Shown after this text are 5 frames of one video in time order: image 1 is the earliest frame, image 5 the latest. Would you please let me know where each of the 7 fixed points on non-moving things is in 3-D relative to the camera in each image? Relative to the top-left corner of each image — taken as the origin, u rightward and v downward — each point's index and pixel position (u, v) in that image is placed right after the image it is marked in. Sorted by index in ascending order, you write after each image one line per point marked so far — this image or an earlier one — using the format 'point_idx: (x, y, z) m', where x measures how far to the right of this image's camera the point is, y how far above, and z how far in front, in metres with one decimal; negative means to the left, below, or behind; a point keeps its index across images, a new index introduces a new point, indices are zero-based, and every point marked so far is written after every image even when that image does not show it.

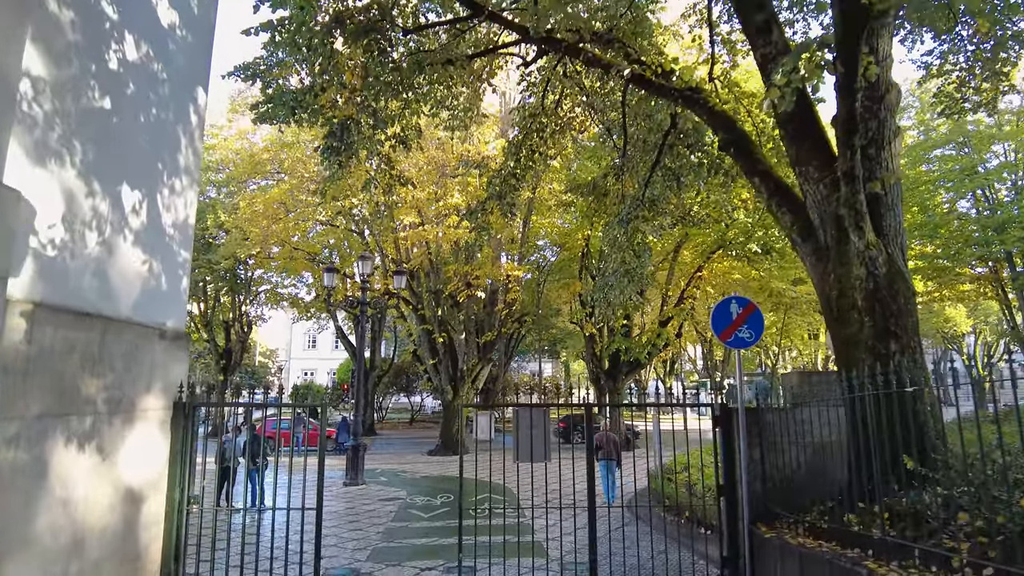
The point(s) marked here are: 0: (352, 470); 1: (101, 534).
0: (-3.2, -3.6, +12.9) m
1: (-2.7, -1.6, +4.3) m
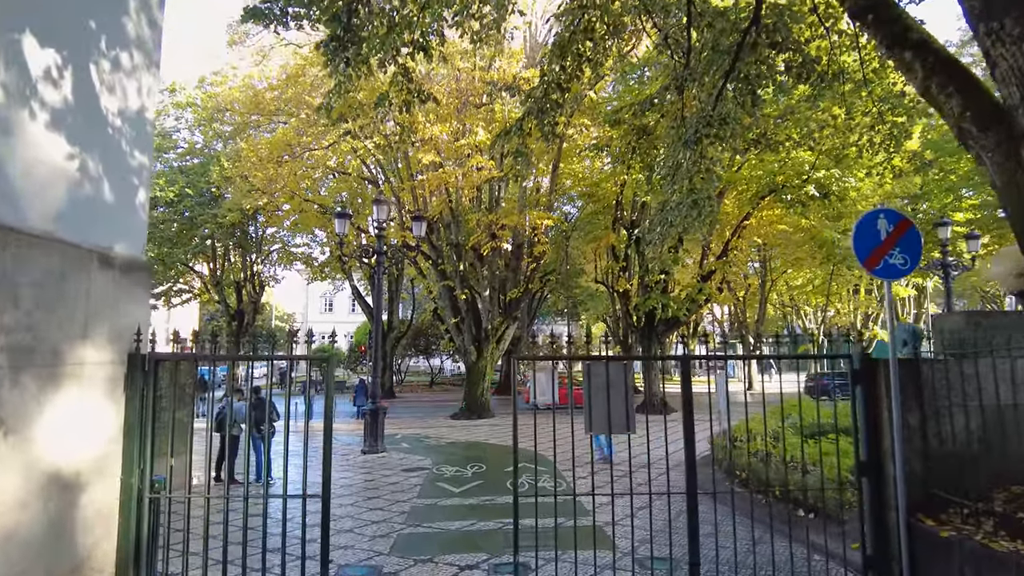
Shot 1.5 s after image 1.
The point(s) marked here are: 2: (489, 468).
0: (-2.5, -2.6, +11.7) m
1: (-2.3, -1.1, +3.0) m
2: (-0.3, -2.7, +9.7) m
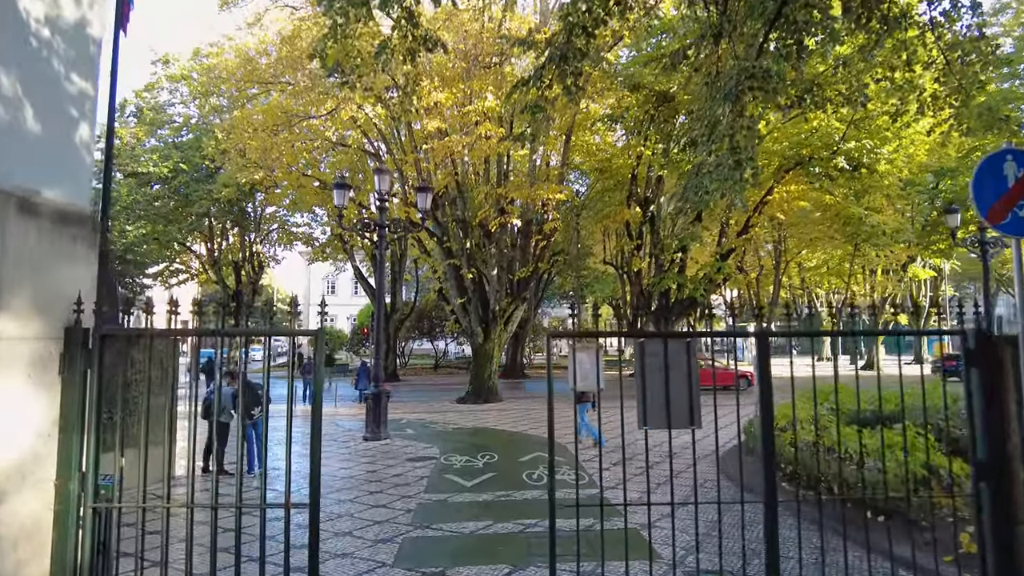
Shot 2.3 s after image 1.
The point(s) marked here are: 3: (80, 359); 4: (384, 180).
0: (-2.3, -2.2, +11.0) m
1: (-2.1, -1.0, +2.2) m
2: (-0.1, -2.3, +9.0) m
3: (-2.1, -0.3, +3.1) m
4: (-2.2, +1.9, +11.5) m
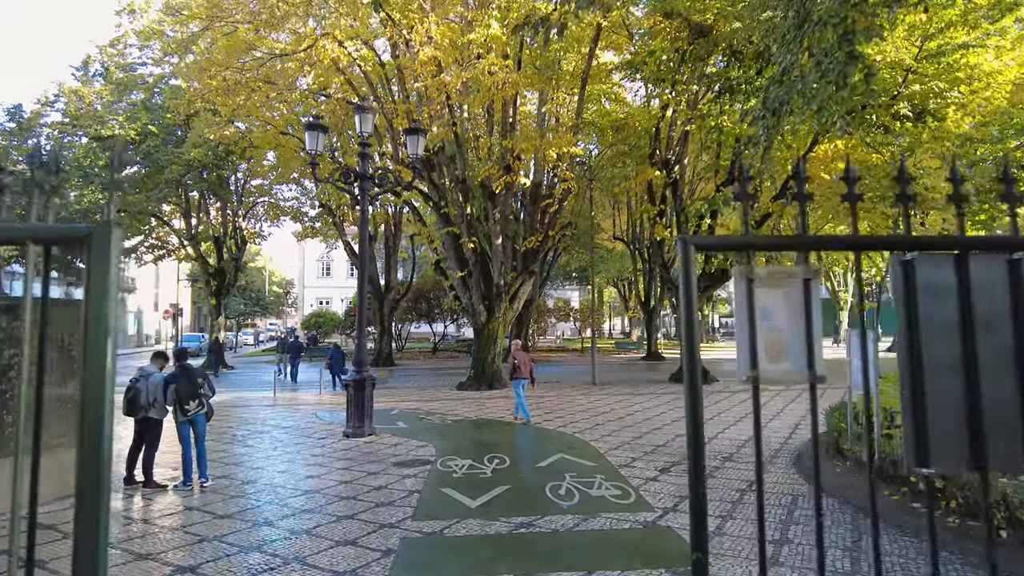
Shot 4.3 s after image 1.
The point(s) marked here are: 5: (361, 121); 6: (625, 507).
0: (-2.2, -1.7, +9.0) m
1: (-2.0, -0.7, +0.2) m
2: (0.0, -1.9, +7.0) m
3: (-1.9, 0.0, +1.2) m
4: (-2.1, +2.4, +9.5) m
5: (-2.2, +2.4, +9.4) m
6: (+0.9, -1.8, +5.3) m
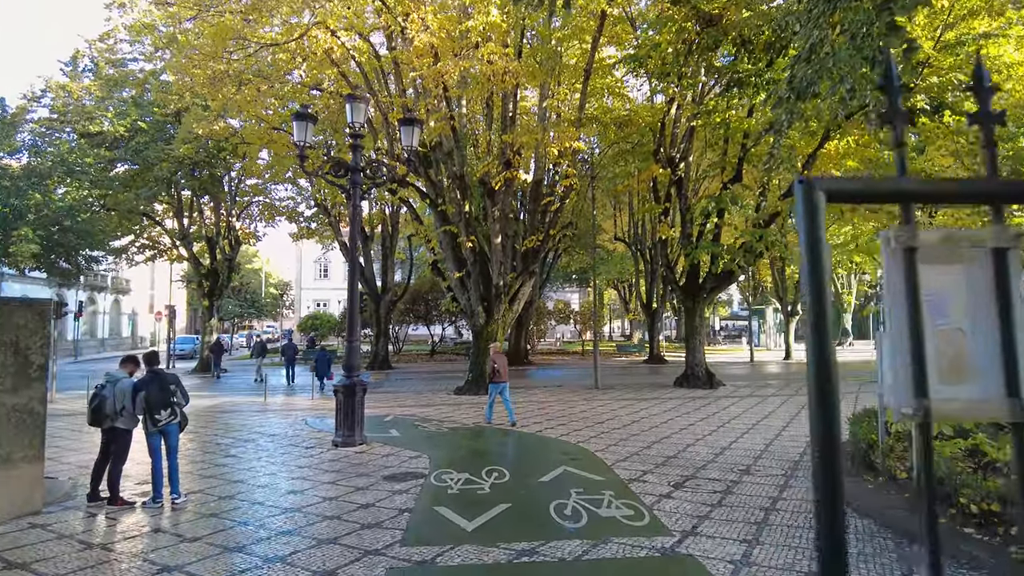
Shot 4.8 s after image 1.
0: (-2.2, -1.7, +8.5) m
1: (-1.9, -0.6, -0.3) m
2: (0.0, -1.9, +6.5) m
3: (-1.9, 0.0, +0.7) m
4: (-2.1, +2.4, +8.9) m
5: (-2.2, +2.4, +8.9) m
6: (+0.9, -1.8, +4.7) m
